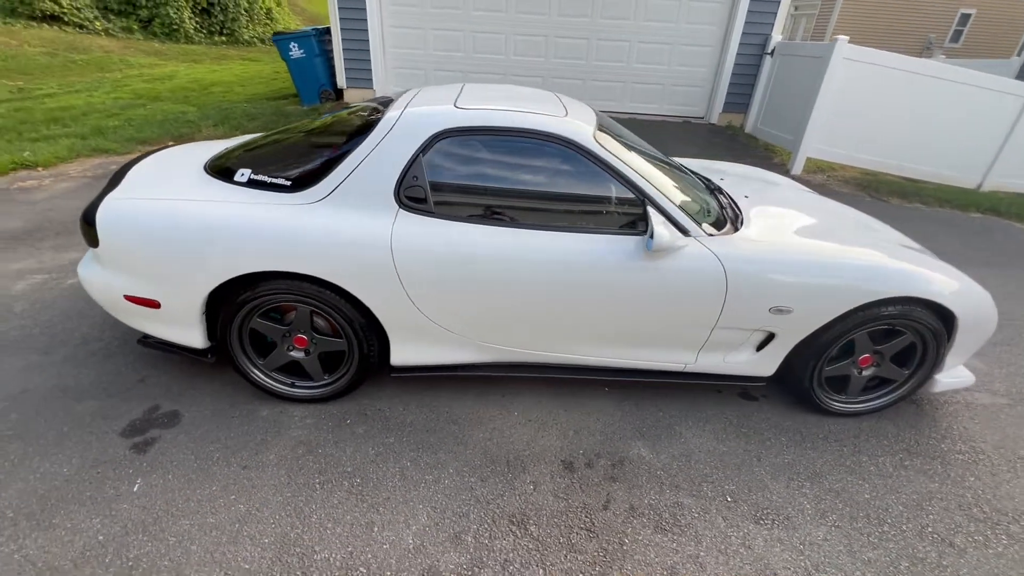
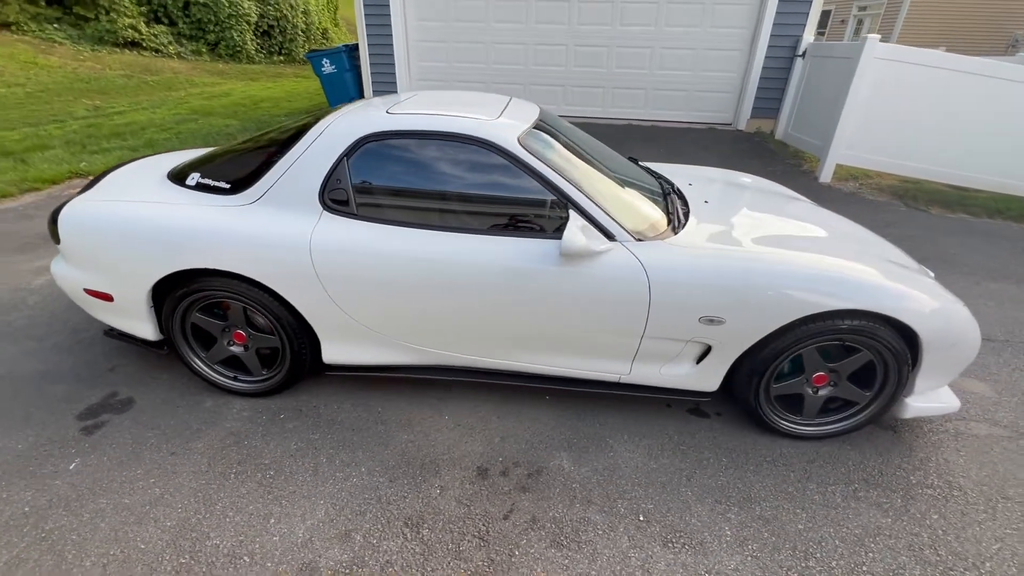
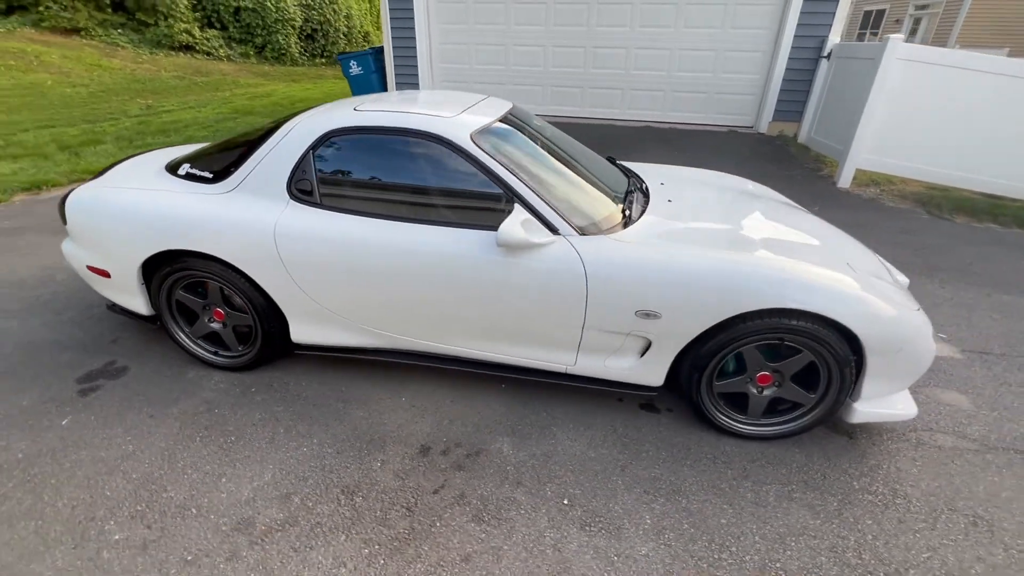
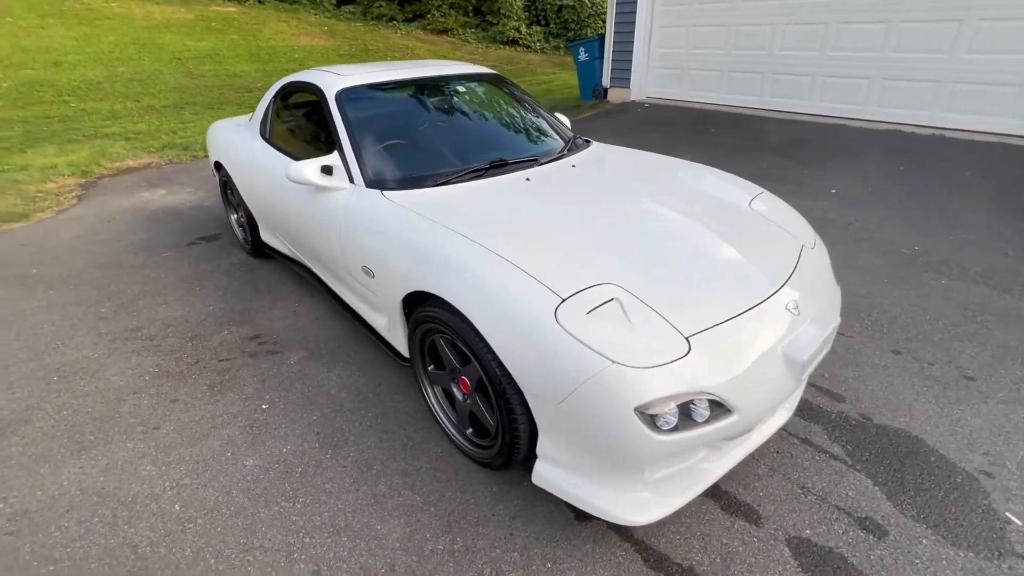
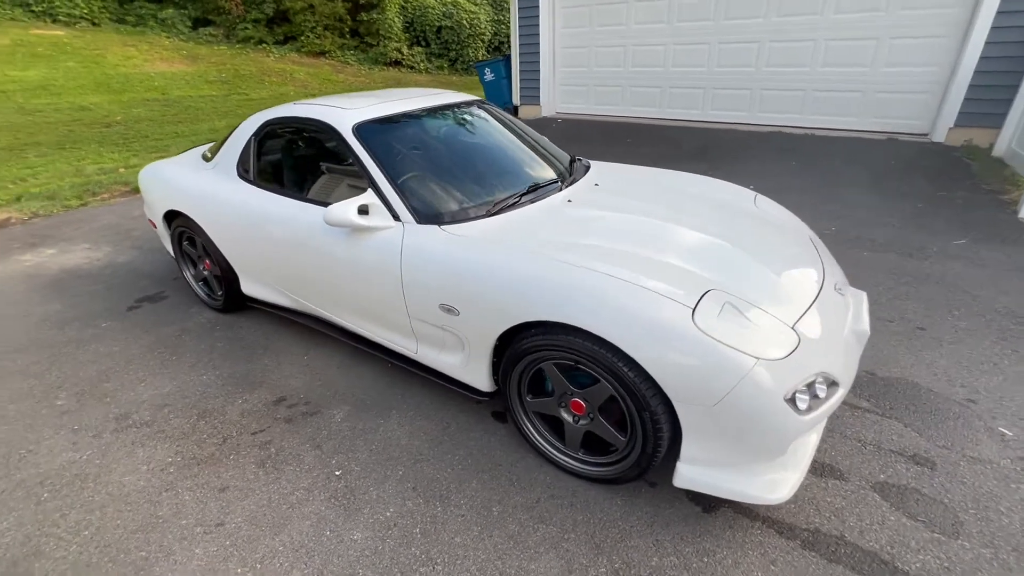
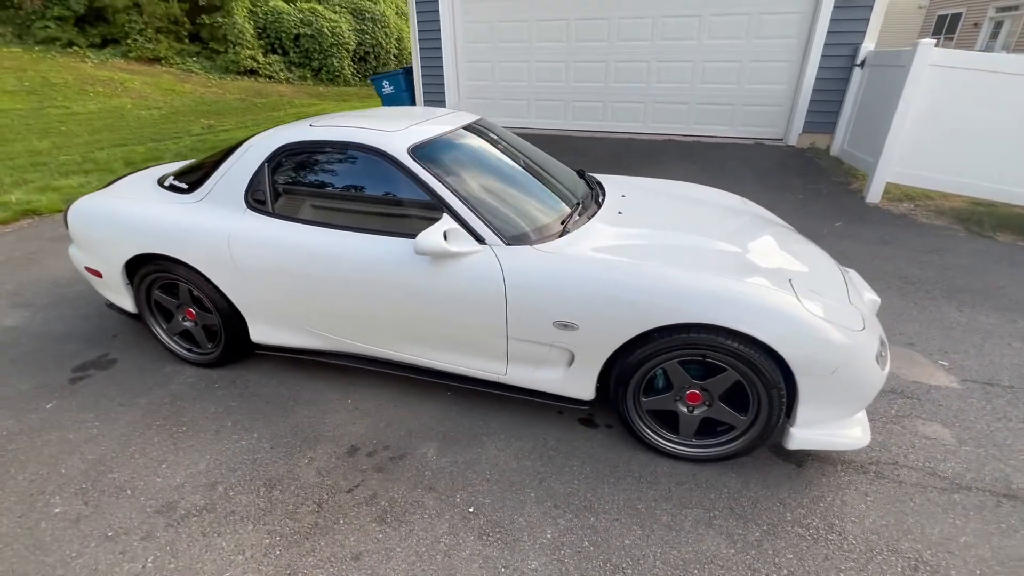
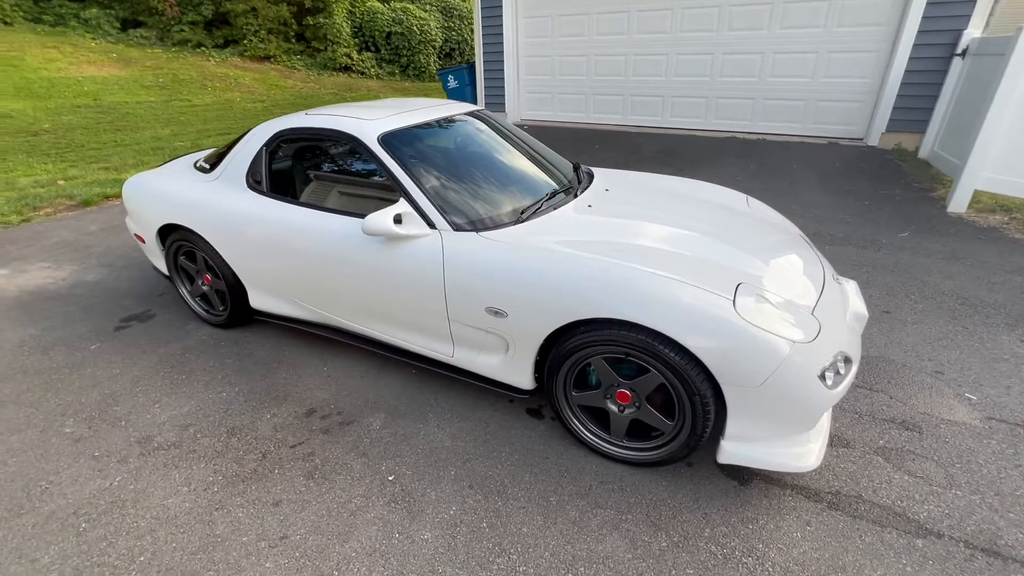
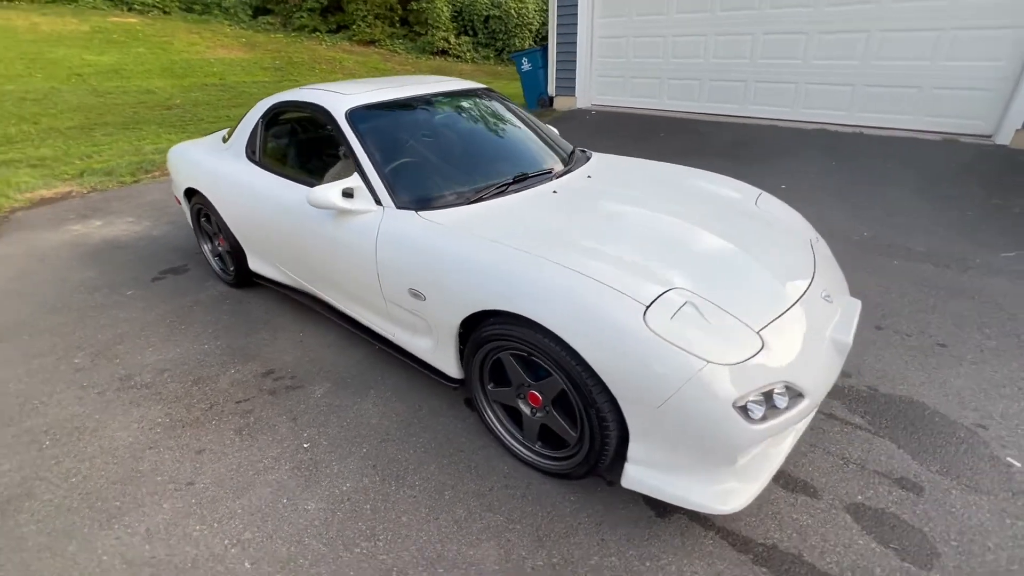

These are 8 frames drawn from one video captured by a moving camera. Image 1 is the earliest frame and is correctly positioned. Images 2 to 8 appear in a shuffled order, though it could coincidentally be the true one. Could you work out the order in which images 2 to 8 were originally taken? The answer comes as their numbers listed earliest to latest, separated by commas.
2, 3, 6, 7, 5, 8, 4
